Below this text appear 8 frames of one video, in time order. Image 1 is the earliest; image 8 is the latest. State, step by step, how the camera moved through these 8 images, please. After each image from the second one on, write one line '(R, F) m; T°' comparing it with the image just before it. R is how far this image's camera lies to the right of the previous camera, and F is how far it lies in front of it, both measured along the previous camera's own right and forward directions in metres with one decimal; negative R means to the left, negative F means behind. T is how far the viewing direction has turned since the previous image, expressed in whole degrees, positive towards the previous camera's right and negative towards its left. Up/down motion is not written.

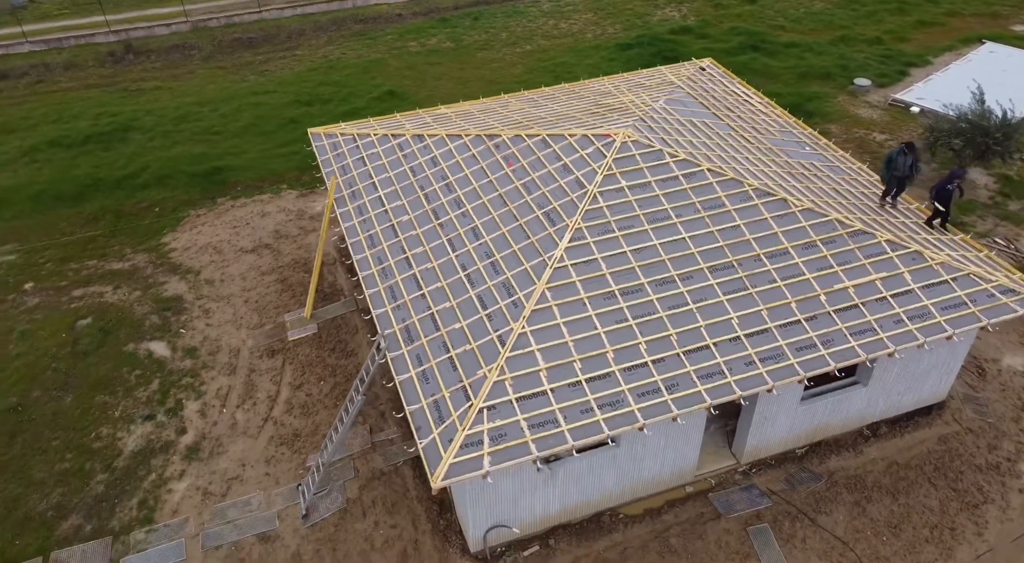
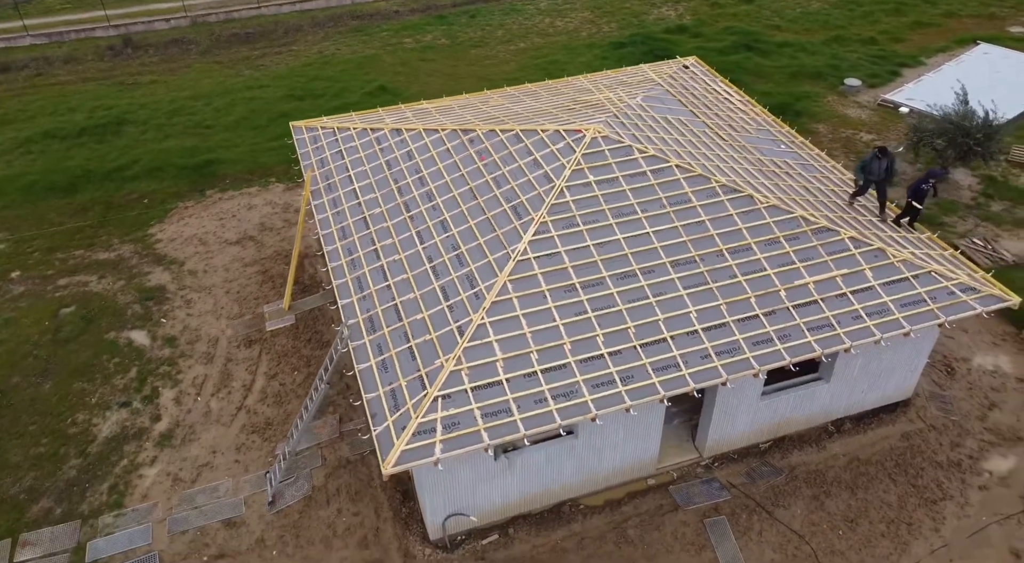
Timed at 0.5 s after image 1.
(+1.0, -0.2) m; -1°
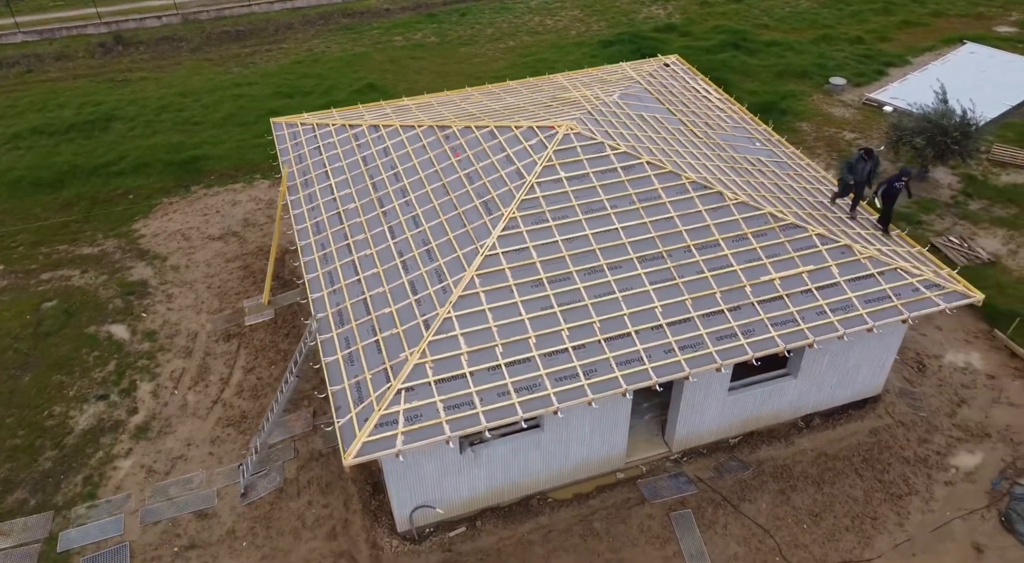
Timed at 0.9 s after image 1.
(+0.7, -0.1) m; 0°
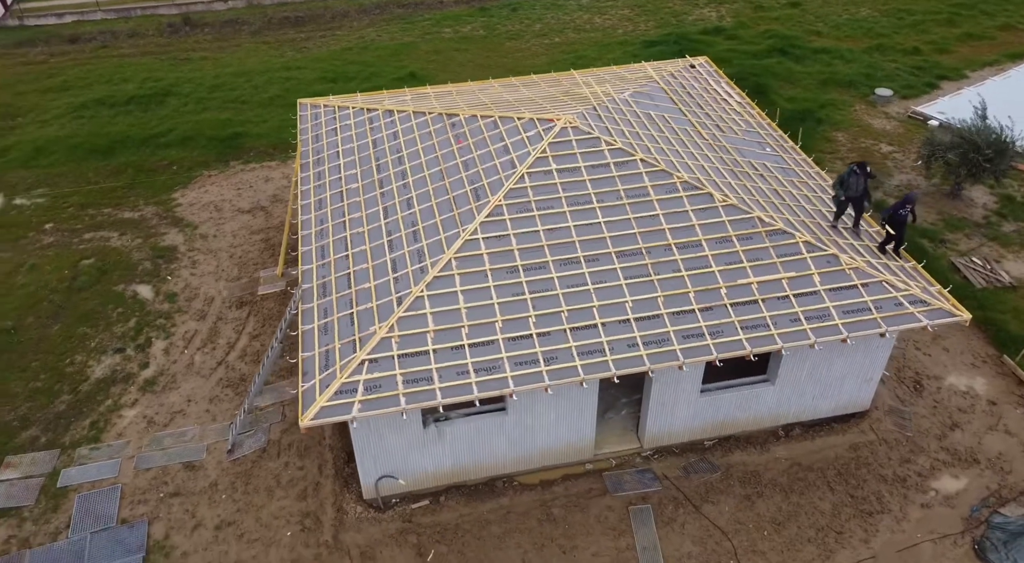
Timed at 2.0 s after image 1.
(+1.8, -0.3) m; -5°
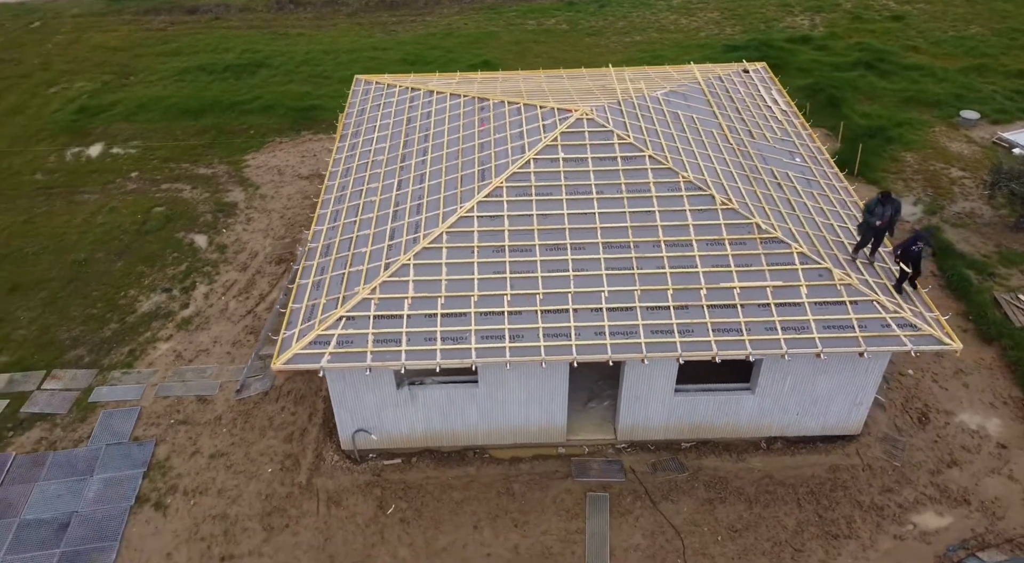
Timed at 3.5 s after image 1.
(+2.5, -0.4) m; -8°
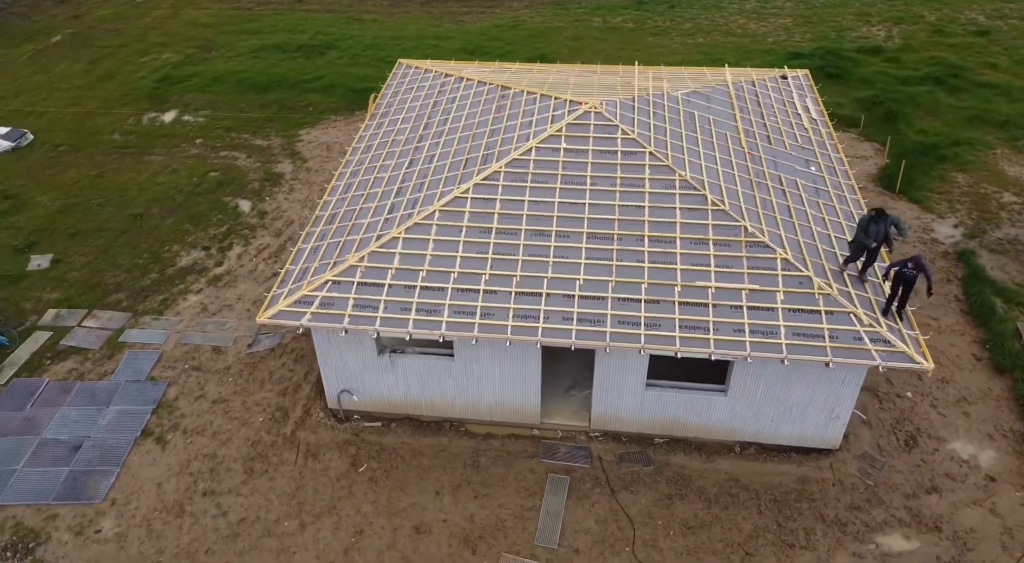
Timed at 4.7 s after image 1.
(+2.2, -0.4) m; -6°
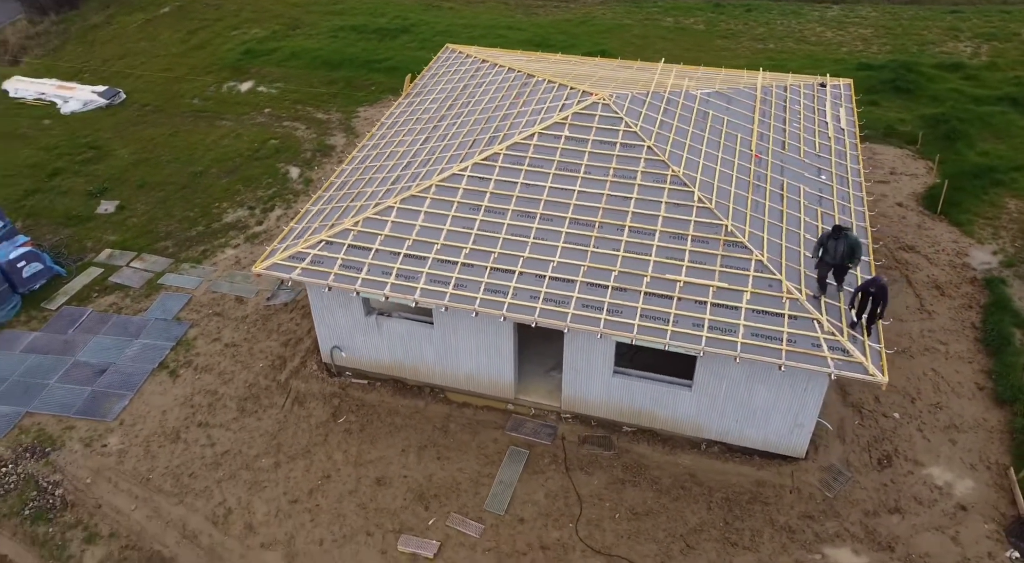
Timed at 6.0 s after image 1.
(+2.5, -0.5) m; -7°
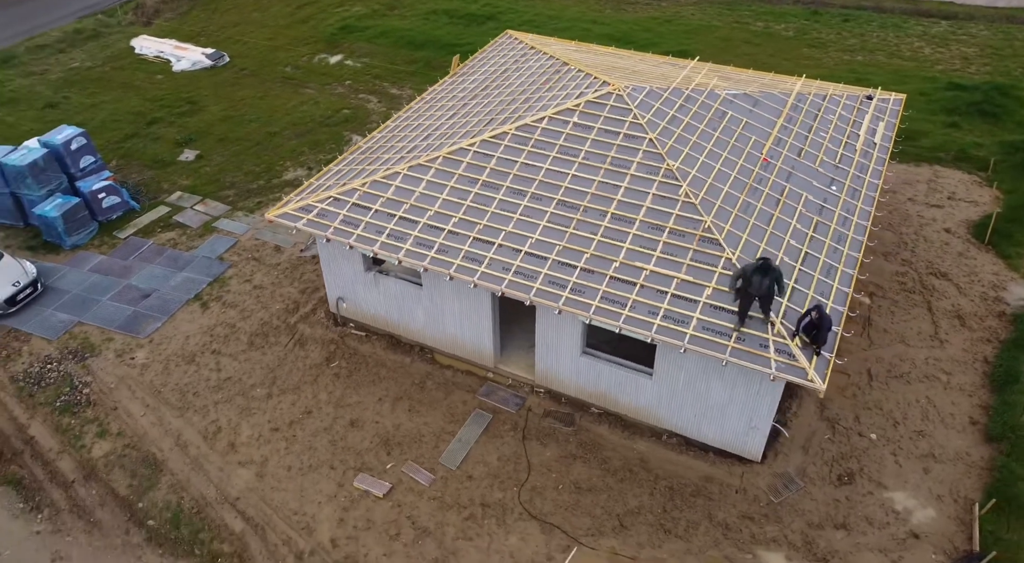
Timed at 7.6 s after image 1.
(+3.0, -0.6) m; -8°
